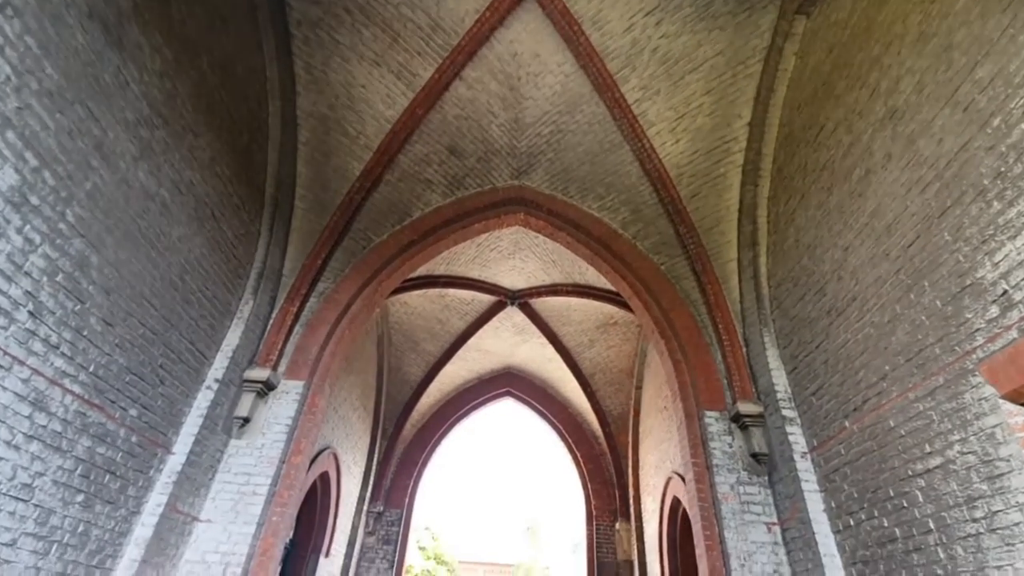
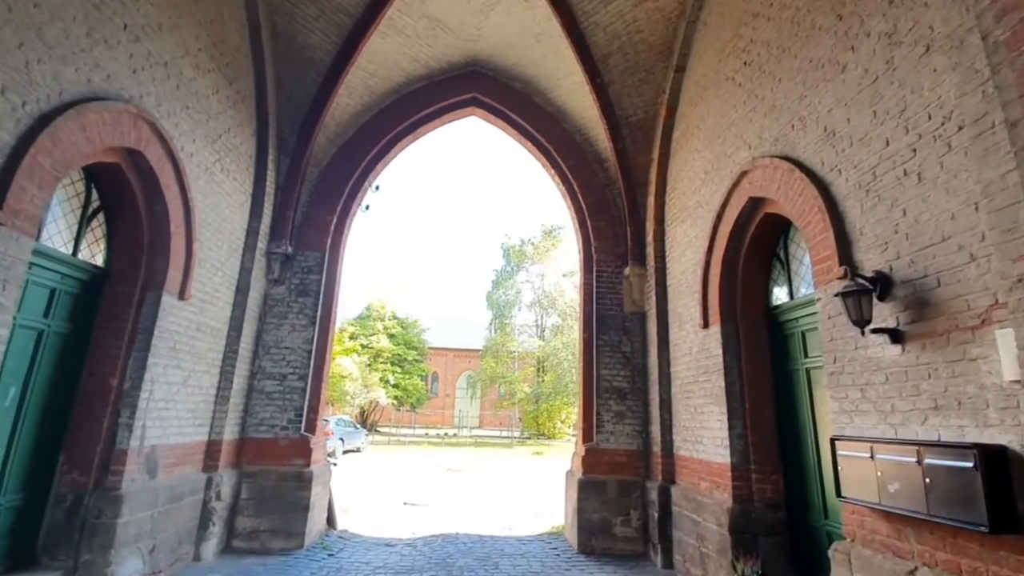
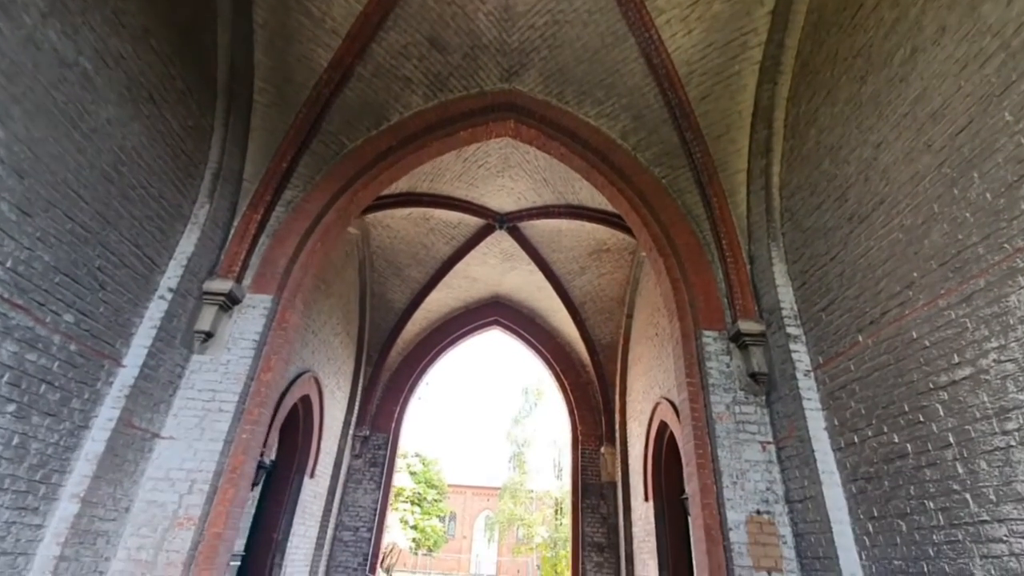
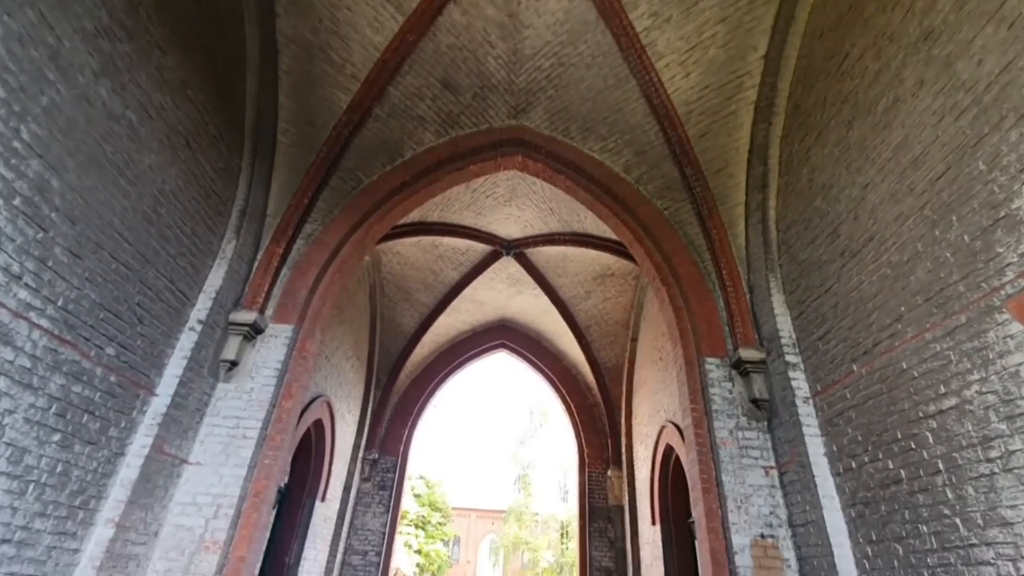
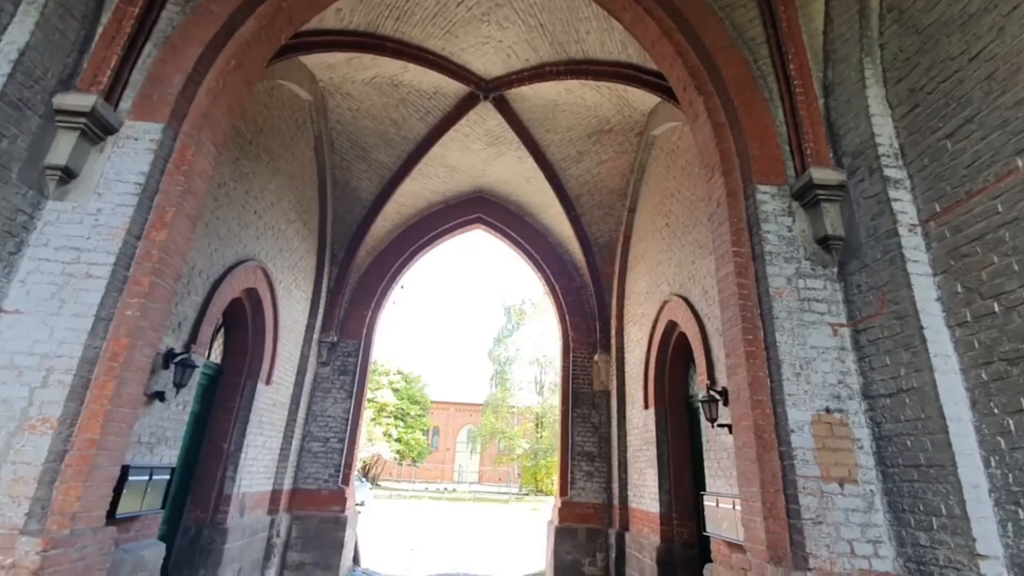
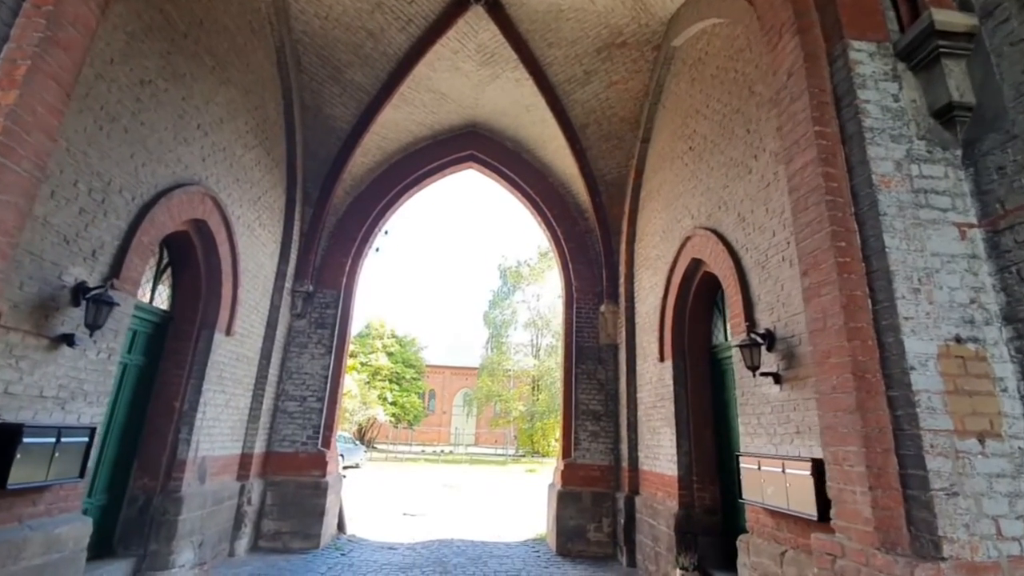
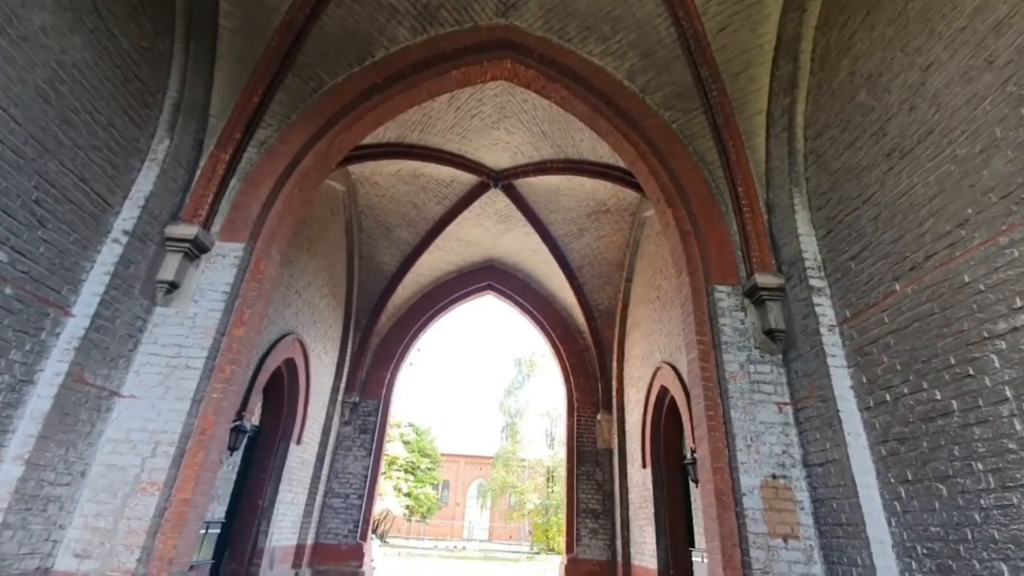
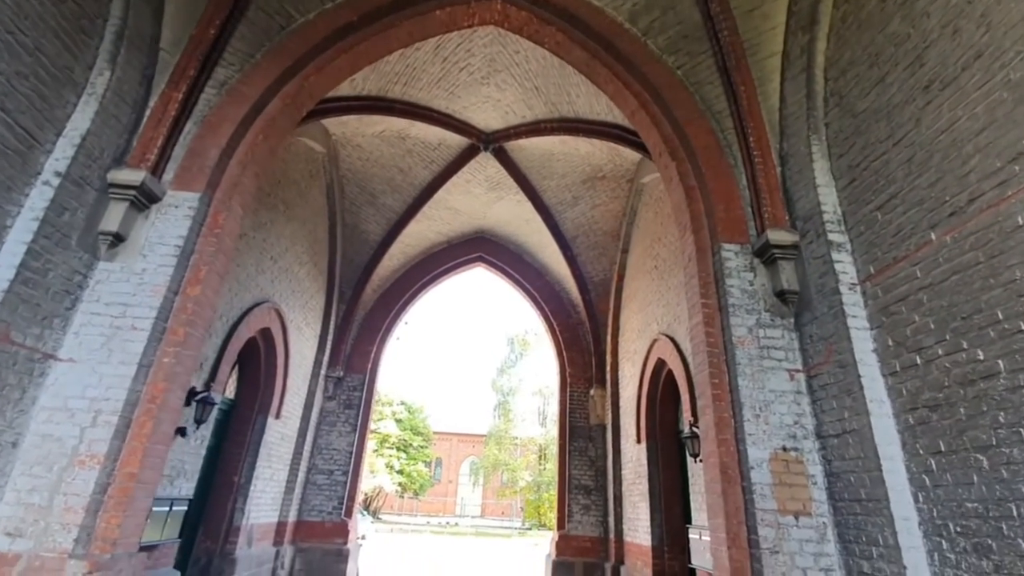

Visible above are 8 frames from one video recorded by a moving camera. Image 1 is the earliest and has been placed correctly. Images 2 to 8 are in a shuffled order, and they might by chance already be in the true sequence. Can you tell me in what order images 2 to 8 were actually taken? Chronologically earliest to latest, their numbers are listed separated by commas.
4, 3, 7, 8, 5, 6, 2
